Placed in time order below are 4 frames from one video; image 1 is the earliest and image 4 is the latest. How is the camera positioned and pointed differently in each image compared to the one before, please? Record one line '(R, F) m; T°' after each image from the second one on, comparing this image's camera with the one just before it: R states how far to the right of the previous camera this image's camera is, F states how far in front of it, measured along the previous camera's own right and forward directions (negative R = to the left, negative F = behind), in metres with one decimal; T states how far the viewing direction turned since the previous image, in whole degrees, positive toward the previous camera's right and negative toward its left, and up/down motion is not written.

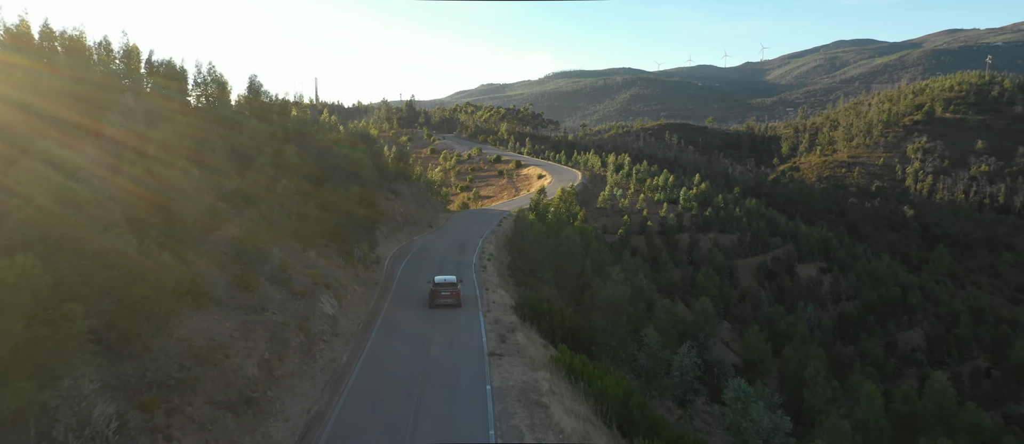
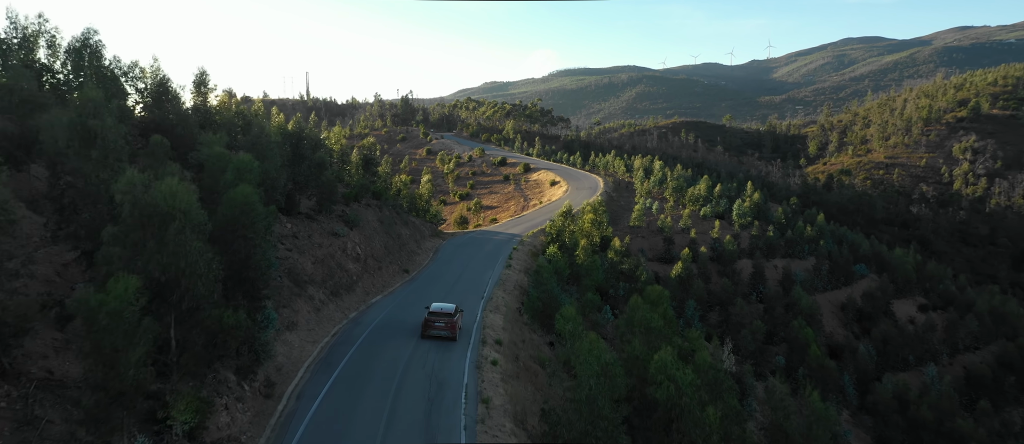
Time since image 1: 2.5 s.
(-0.7, +16.3) m; 0°
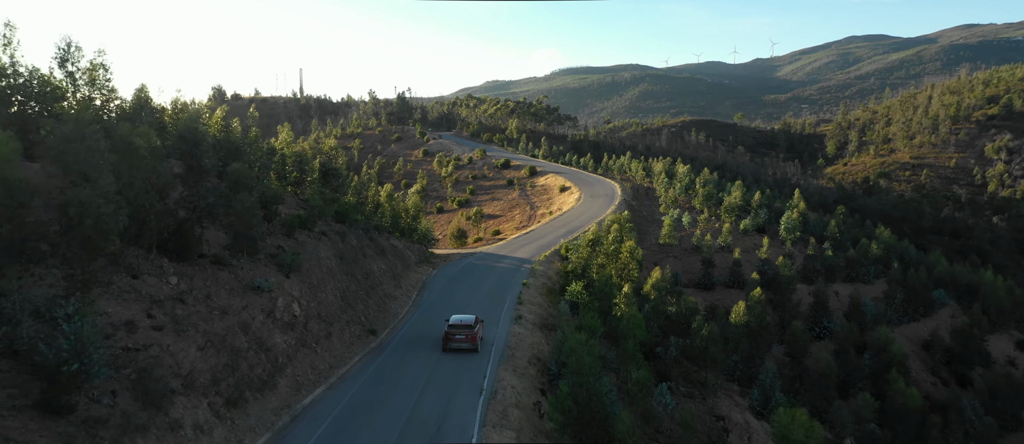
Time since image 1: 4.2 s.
(-0.4, +10.1) m; 0°
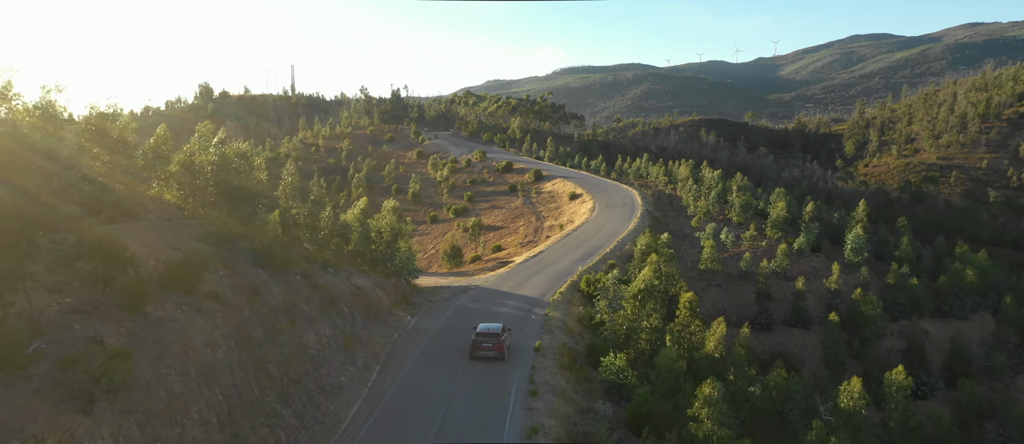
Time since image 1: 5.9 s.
(-0.2, +10.1) m; 0°
